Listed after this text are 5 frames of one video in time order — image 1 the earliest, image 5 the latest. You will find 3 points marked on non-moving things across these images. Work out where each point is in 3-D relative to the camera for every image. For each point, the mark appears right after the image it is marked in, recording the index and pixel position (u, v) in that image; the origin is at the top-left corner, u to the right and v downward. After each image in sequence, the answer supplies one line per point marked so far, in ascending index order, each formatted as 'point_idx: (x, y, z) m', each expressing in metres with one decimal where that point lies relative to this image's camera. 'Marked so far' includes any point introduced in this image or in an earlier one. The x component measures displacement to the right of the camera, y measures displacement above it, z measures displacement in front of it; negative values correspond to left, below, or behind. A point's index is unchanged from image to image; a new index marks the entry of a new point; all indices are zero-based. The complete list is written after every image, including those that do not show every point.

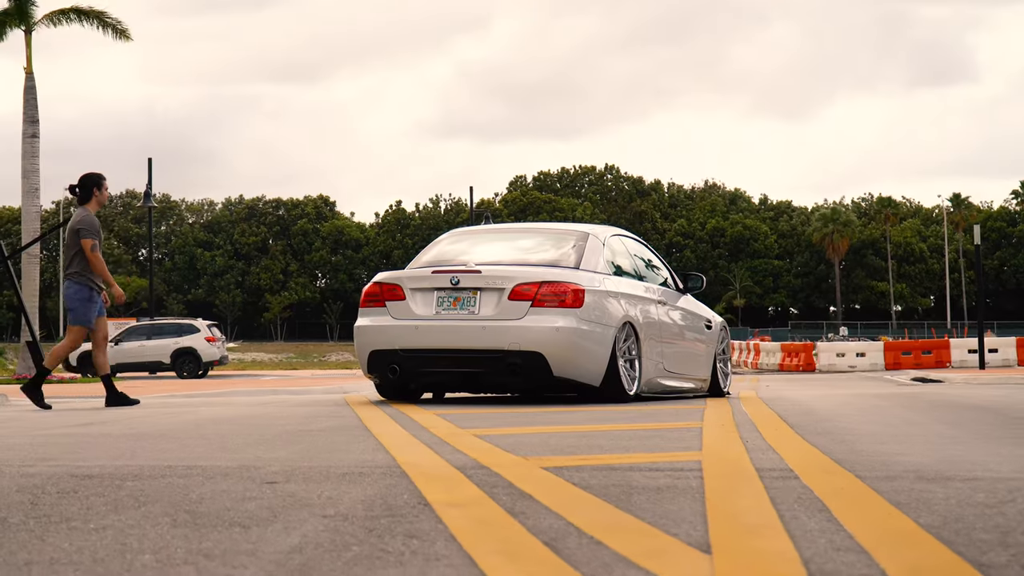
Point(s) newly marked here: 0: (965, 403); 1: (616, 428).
0: (+3.8, -1.0, +9.9) m
1: (+0.5, -0.7, +6.0) m
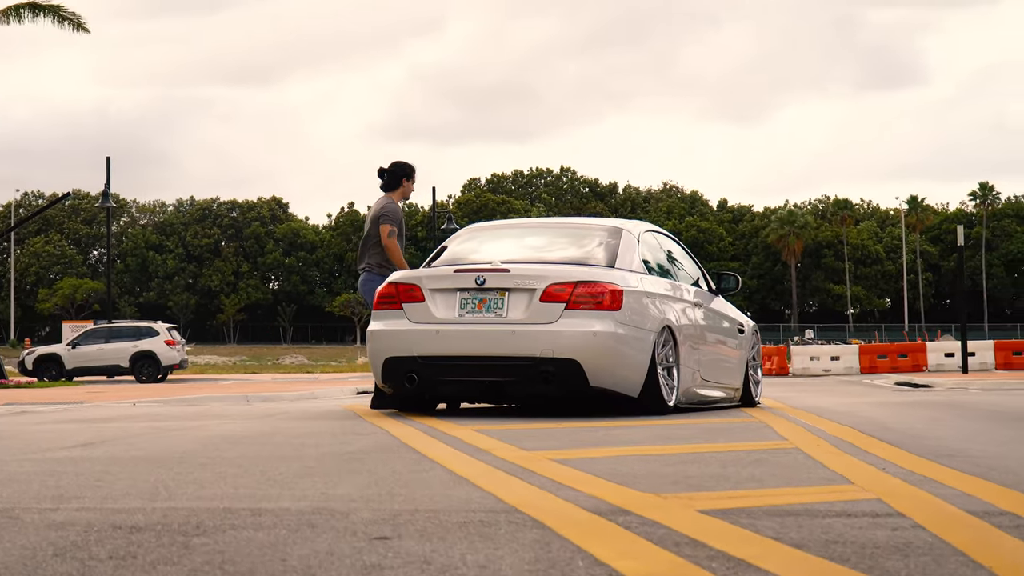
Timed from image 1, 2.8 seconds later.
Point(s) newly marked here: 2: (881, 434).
0: (+4.0, -1.0, +9.3) m
1: (+0.9, -0.7, +5.2) m
2: (+1.9, -0.8, +6.0) m
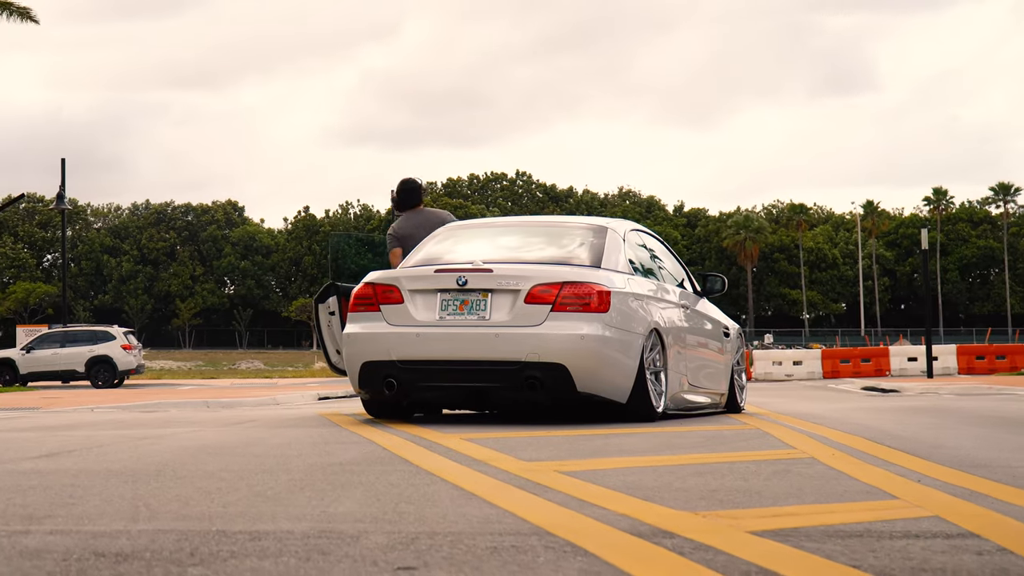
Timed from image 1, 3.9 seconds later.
0: (+3.9, -1.0, +9.1) m
1: (+0.9, -0.7, +4.9) m
2: (+1.9, -0.8, +5.8) m
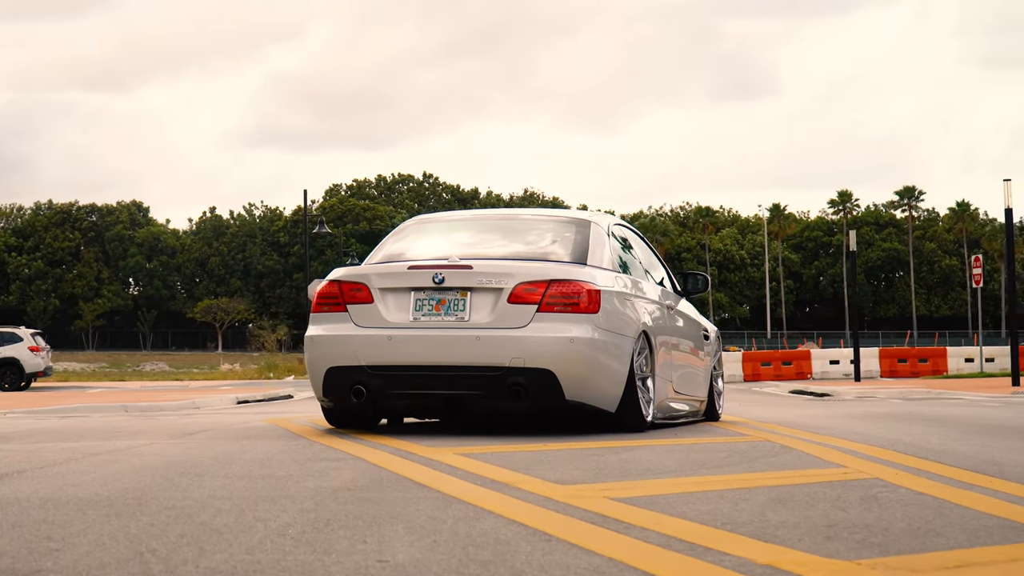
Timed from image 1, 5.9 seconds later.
0: (+3.6, -1.0, +8.8) m
1: (+1.0, -0.7, +4.4) m
2: (+1.9, -0.8, +5.3) m
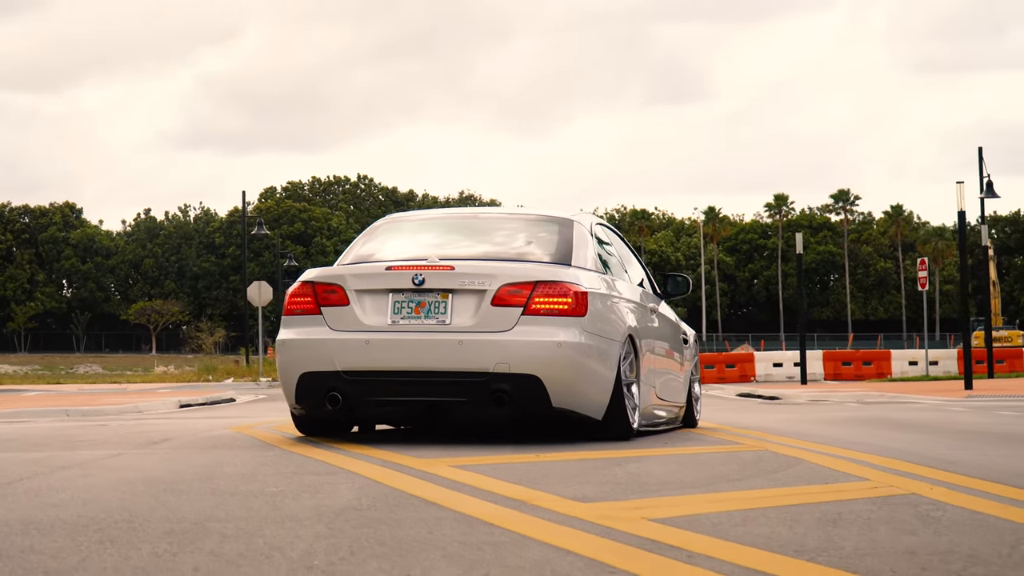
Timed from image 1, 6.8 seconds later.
0: (+3.5, -1.1, +8.6) m
1: (+1.0, -0.7, +4.1) m
2: (+1.9, -0.8, +5.1) m
